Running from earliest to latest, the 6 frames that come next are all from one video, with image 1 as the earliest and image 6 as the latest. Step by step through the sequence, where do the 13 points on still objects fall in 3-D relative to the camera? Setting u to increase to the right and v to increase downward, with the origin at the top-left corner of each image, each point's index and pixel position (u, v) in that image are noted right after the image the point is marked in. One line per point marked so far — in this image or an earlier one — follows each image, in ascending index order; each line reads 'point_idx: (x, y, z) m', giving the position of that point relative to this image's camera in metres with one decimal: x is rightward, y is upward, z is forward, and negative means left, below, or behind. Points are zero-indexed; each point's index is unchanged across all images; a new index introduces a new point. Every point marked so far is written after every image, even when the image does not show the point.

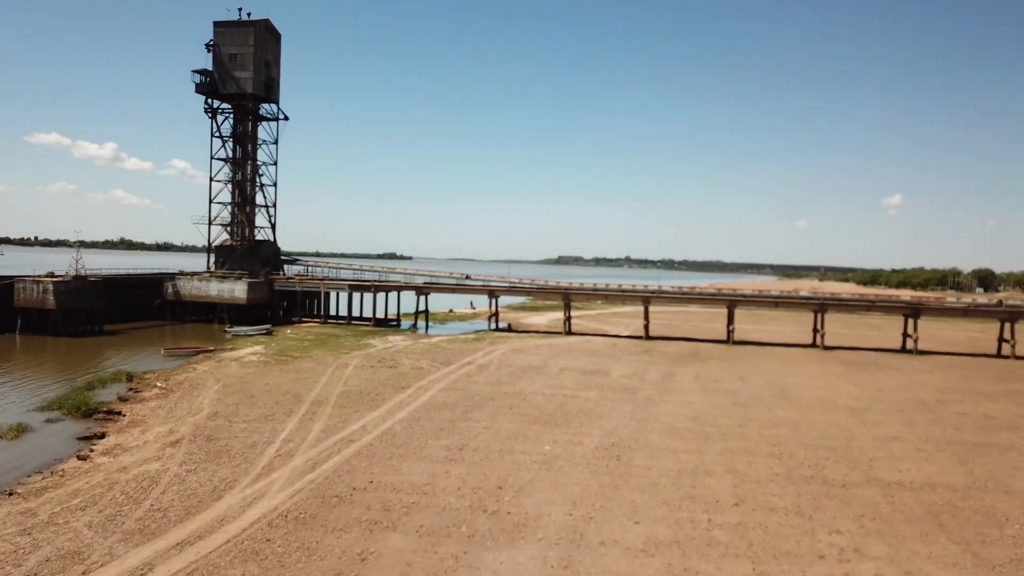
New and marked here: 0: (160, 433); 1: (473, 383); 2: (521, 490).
0: (-5.7, -2.3, +13.0) m
1: (-0.9, -2.3, +18.9) m
2: (+0.1, -2.6, +10.0) m
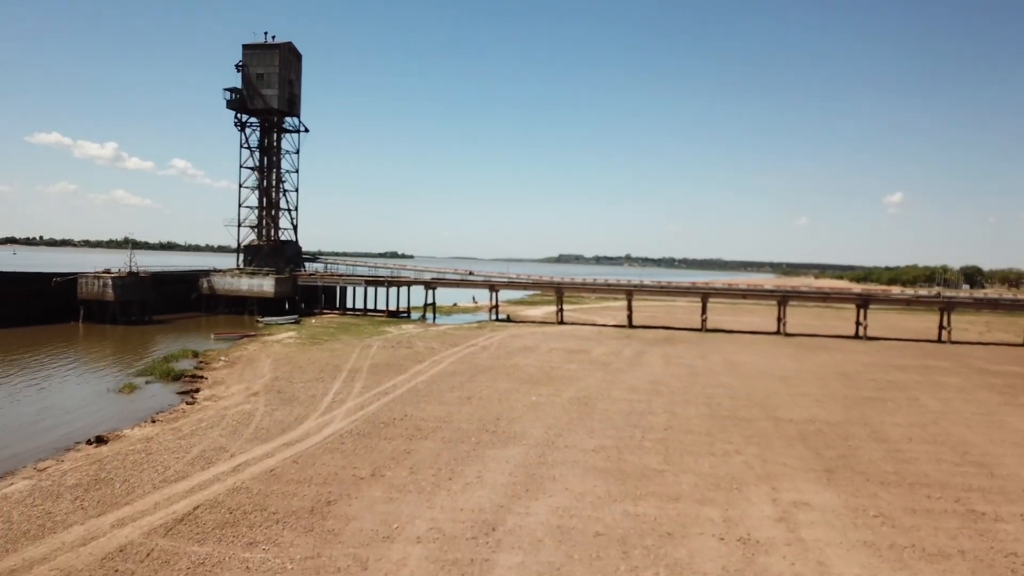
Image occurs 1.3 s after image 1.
0: (-5.8, -2.1, +17.1) m
1: (-1.0, -2.0, +22.9) m
2: (0.0, -2.4, +14.1) m
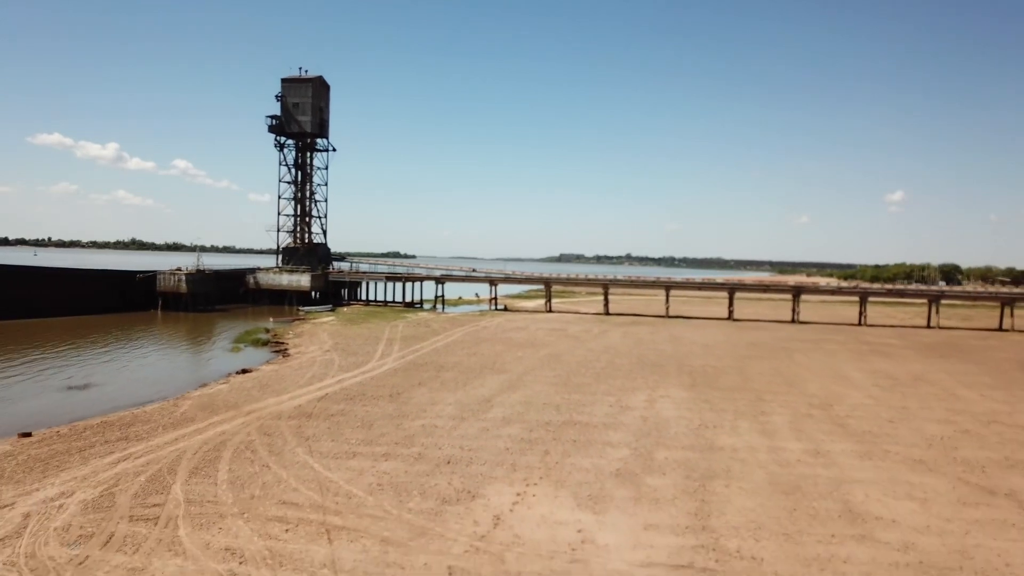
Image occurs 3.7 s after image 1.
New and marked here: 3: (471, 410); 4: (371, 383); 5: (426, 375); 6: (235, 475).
0: (-6.1, -1.9, +24.5) m
1: (-1.2, -1.7, +30.3) m
2: (-0.2, -2.1, +21.5) m
3: (-0.8, -2.3, +14.9) m
4: (-3.2, -2.1, +17.8) m
5: (-2.1, -2.1, +19.0) m
6: (-3.6, -2.4, +10.2) m
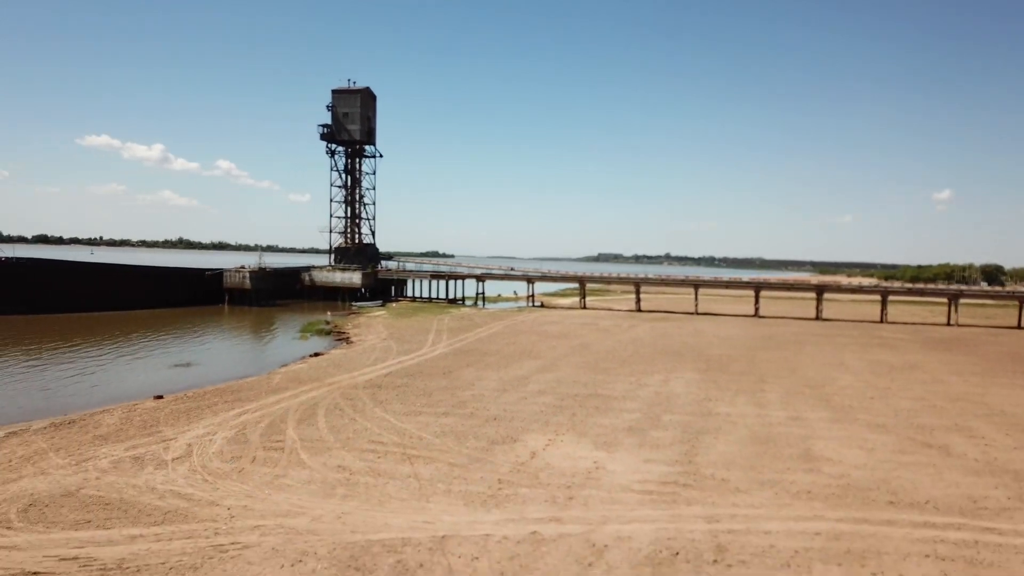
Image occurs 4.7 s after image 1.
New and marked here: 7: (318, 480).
0: (-4.8, -1.7, +27.6) m
1: (+0.3, -1.6, +33.2) m
2: (+0.9, -1.9, +24.3) m
3: (0.0, -2.2, +17.8) m
4: (-2.3, -2.0, +20.8) m
5: (-1.1, -2.0, +21.9) m
6: (-3.0, -2.3, +13.3) m
7: (-2.5, -2.4, +10.0) m
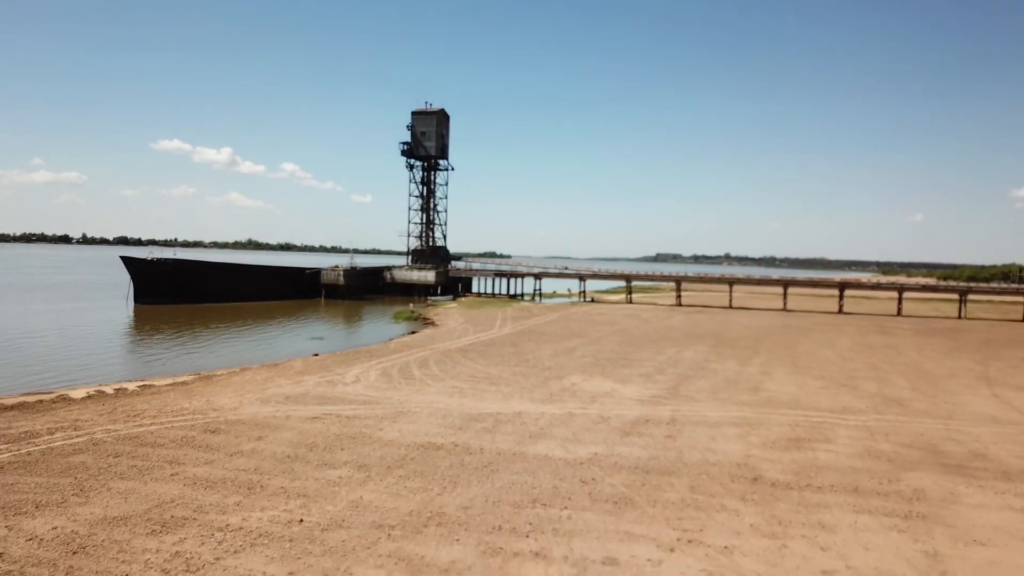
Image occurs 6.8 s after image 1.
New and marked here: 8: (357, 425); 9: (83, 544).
0: (-2.5, -1.5, +34.3) m
1: (+3.0, -1.4, +39.5) m
2: (+2.9, -1.7, +30.6) m
3: (+1.6, -1.9, +24.2) m
4: (-0.5, -1.8, +27.3) m
5: (+0.8, -1.7, +28.4) m
6: (-1.8, -2.0, +19.9) m
7: (-1.5, -2.2, +16.6) m
8: (-2.6, -2.3, +13.2) m
9: (-4.1, -2.4, +7.6) m
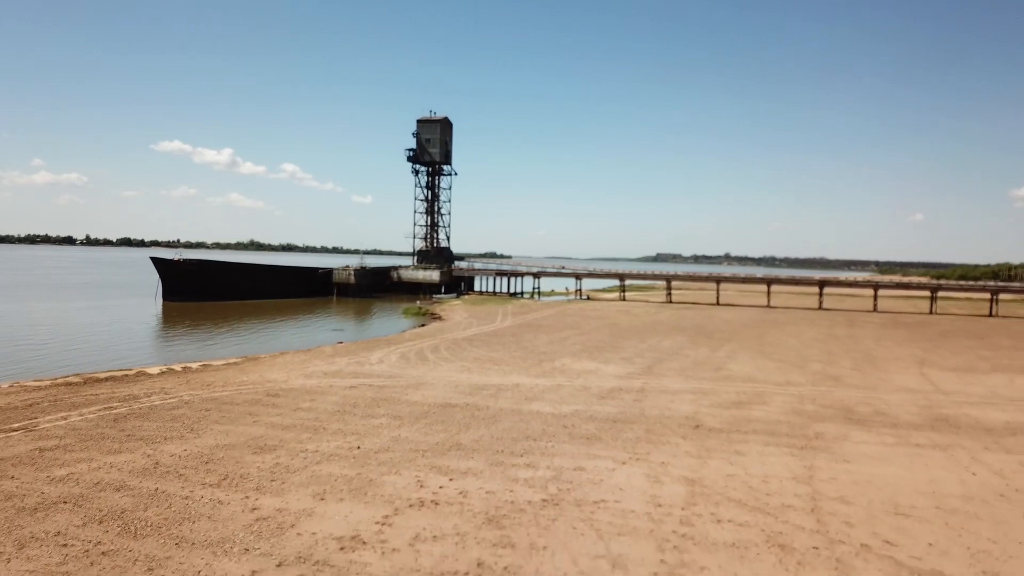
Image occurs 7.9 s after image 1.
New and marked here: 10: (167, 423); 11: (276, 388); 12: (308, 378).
0: (-2.5, -1.4, +37.5) m
1: (+3.0, -1.3, +42.7) m
2: (+2.9, -1.6, +33.8) m
3: (+1.6, -1.8, +27.4) m
4: (-0.5, -1.6, +30.5) m
5: (+0.8, -1.6, +31.5) m
6: (-1.8, -1.9, +23.1) m
7: (-1.5, -2.0, +19.8) m
8: (-2.6, -2.1, +16.4) m
9: (-4.1, -2.3, +10.7) m
10: (-5.6, -2.2, +12.7) m
11: (-4.9, -2.1, +16.3) m
12: (-4.6, -2.0, +17.6) m
